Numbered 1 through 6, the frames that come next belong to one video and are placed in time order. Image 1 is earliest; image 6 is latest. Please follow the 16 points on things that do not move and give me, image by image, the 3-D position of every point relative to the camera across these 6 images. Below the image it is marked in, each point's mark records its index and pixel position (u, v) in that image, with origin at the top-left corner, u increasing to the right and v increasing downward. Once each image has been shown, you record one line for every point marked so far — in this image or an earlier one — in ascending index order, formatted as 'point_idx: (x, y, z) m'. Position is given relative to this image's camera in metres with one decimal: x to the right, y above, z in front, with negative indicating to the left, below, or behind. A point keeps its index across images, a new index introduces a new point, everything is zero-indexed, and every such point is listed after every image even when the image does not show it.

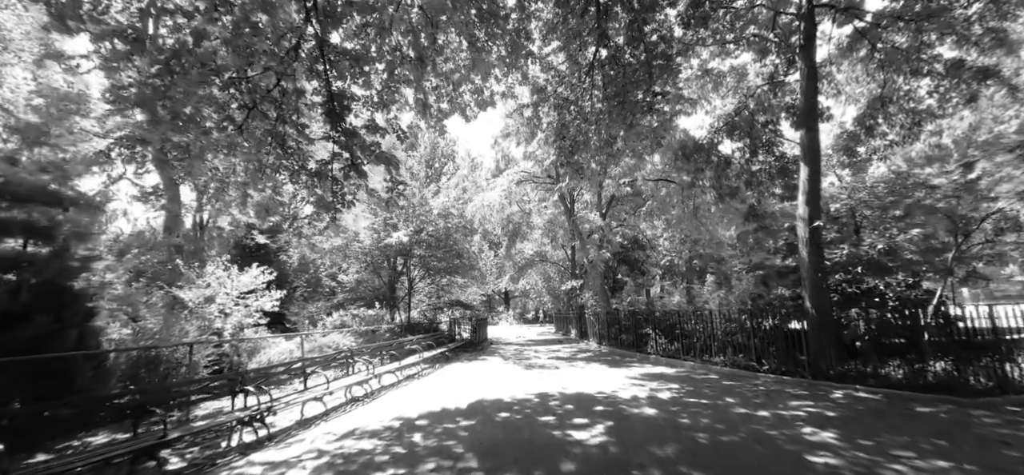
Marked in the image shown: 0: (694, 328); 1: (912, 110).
0: (+4.0, -2.0, +10.2) m
1: (+10.5, +3.3, +12.2) m
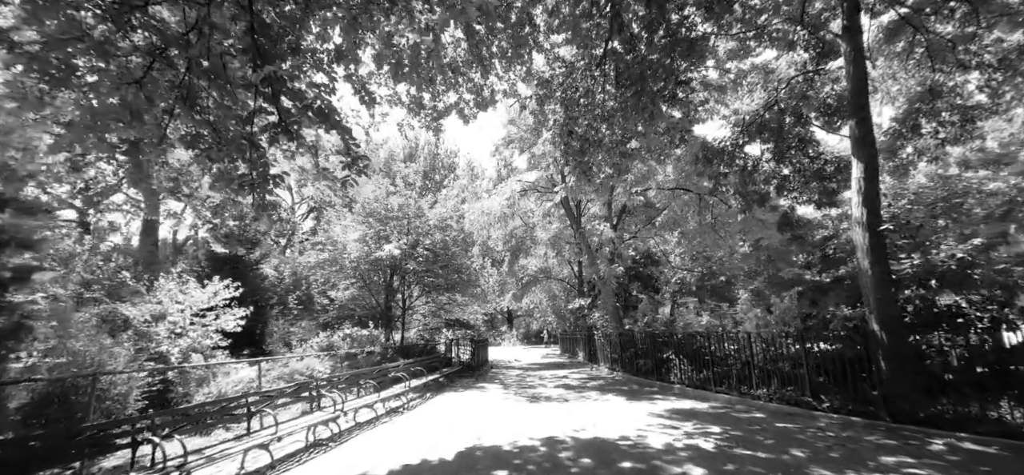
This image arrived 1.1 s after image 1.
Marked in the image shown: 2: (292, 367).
0: (+4.0, -2.2, +8.7) m
1: (+10.5, +3.0, +10.9) m
2: (-4.6, -2.7, +9.7) m
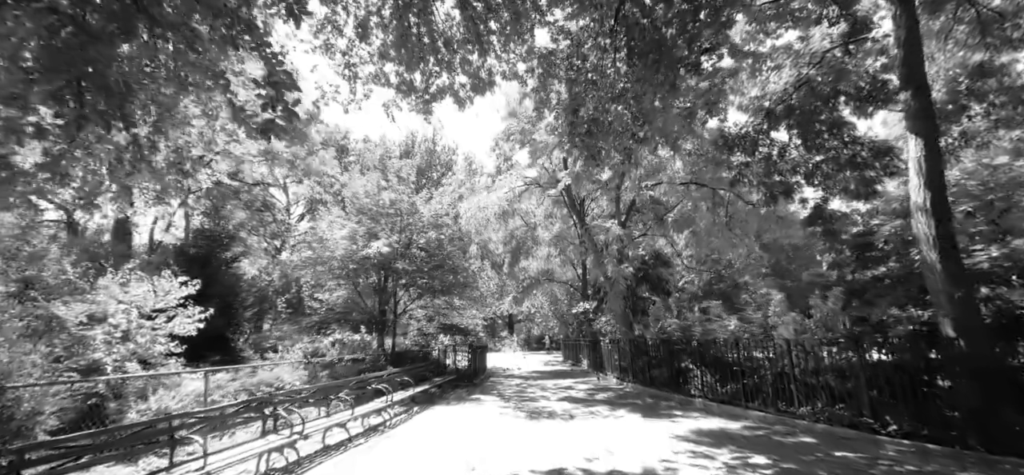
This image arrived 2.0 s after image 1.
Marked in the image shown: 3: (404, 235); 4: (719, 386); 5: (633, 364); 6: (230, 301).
0: (+4.0, -2.1, +7.6) m
1: (+10.5, +3.1, +9.8) m
2: (-4.6, -2.6, +8.6) m
3: (-3.6, +0.1, +15.7) m
4: (+3.8, -2.7, +8.6) m
5: (+3.2, -3.4, +12.5) m
6: (-9.2, -2.2, +15.6) m
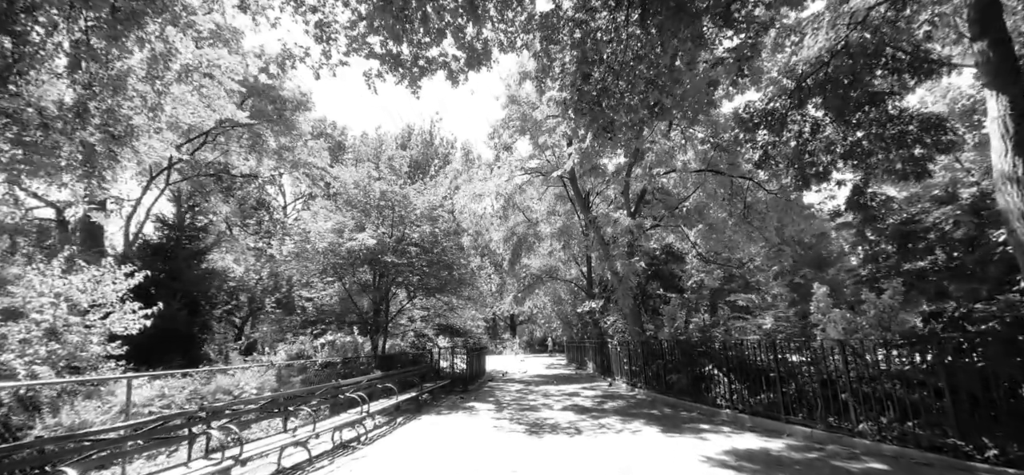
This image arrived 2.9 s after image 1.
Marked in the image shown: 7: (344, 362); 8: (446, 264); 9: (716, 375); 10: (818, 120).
0: (+4.0, -1.8, +6.5) m
1: (+10.5, +3.4, +8.6) m
2: (-4.7, -2.4, +7.5) m
3: (-3.6, +0.3, +14.6) m
4: (+3.7, -2.5, +7.4) m
5: (+3.2, -3.2, +11.4) m
6: (-9.2, -2.0, +14.5) m
7: (-4.3, -3.2, +11.9) m
8: (-2.1, -0.9, +15.0) m
9: (+3.6, -2.4, +8.4) m
10: (+5.8, +2.3, +8.9) m
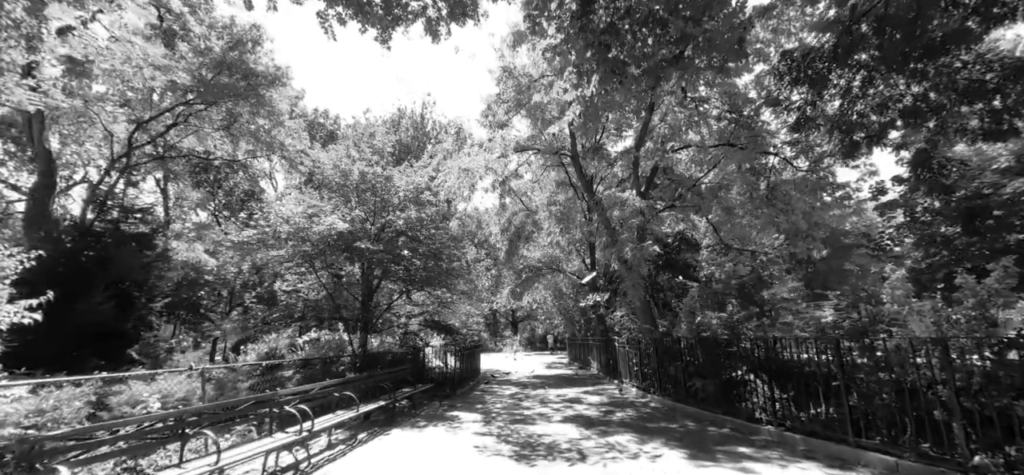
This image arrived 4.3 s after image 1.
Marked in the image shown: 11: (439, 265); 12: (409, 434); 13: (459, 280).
0: (+3.8, -1.5, +5.0) m
1: (+10.3, +3.7, +7.1) m
2: (-4.8, -2.0, +6.2) m
3: (-3.8, +0.7, +13.2) m
4: (+3.6, -2.1, +6.0) m
5: (+3.0, -2.8, +9.9) m
6: (-9.4, -1.6, +13.1) m
7: (-4.5, -2.8, +10.6) m
8: (-2.3, -0.5, +13.6) m
9: (+3.4, -2.1, +6.9) m
10: (+5.7, +2.6, +7.4) m
11: (-2.1, -0.8, +13.6) m
12: (-1.5, -2.8, +6.6) m
13: (-1.7, -1.2, +14.5) m
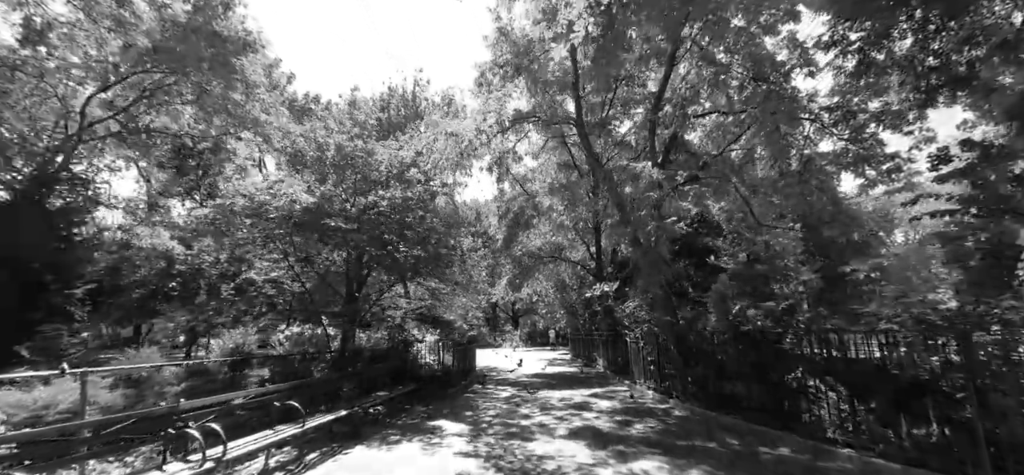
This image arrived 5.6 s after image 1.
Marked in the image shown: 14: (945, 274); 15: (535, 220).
0: (+3.7, -1.1, +3.6) m
1: (+10.2, +4.1, +5.6) m
2: (-4.9, -1.7, +4.8) m
3: (-3.8, +1.1, +11.8) m
4: (+3.5, -1.8, +4.6) m
5: (+3.0, -2.4, +8.5) m
6: (-9.4, -1.2, +11.8) m
7: (-4.5, -2.4, +9.2) m
8: (-2.3, 0.0, +12.2) m
9: (+3.4, -1.7, +5.5) m
10: (+5.6, +3.0, +6.0) m
11: (-2.2, -0.4, +12.2) m
12: (-1.6, -2.5, +5.2) m
13: (-1.8, -0.8, +13.1) m
14: (+4.5, -0.3, +4.4) m
15: (+0.8, +0.6, +16.2) m
